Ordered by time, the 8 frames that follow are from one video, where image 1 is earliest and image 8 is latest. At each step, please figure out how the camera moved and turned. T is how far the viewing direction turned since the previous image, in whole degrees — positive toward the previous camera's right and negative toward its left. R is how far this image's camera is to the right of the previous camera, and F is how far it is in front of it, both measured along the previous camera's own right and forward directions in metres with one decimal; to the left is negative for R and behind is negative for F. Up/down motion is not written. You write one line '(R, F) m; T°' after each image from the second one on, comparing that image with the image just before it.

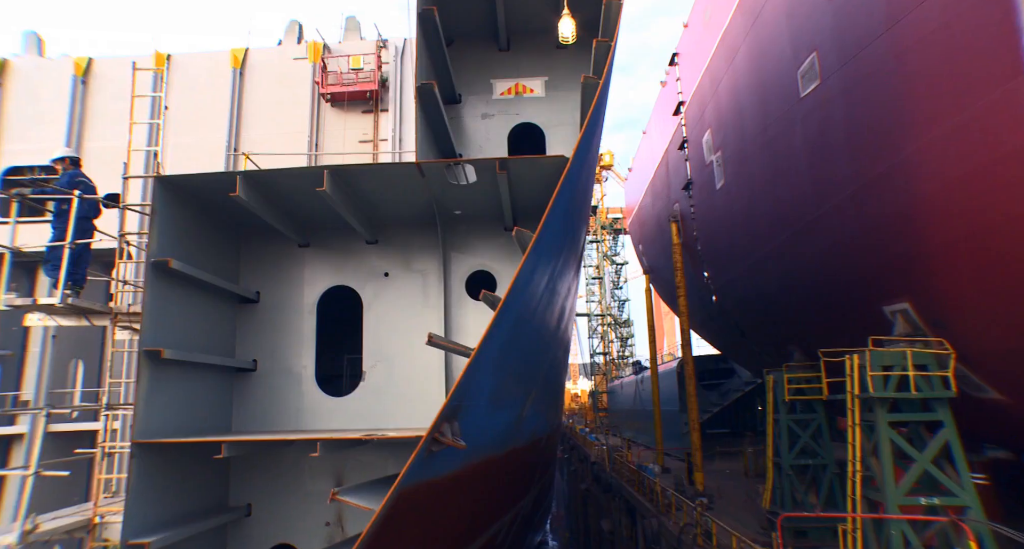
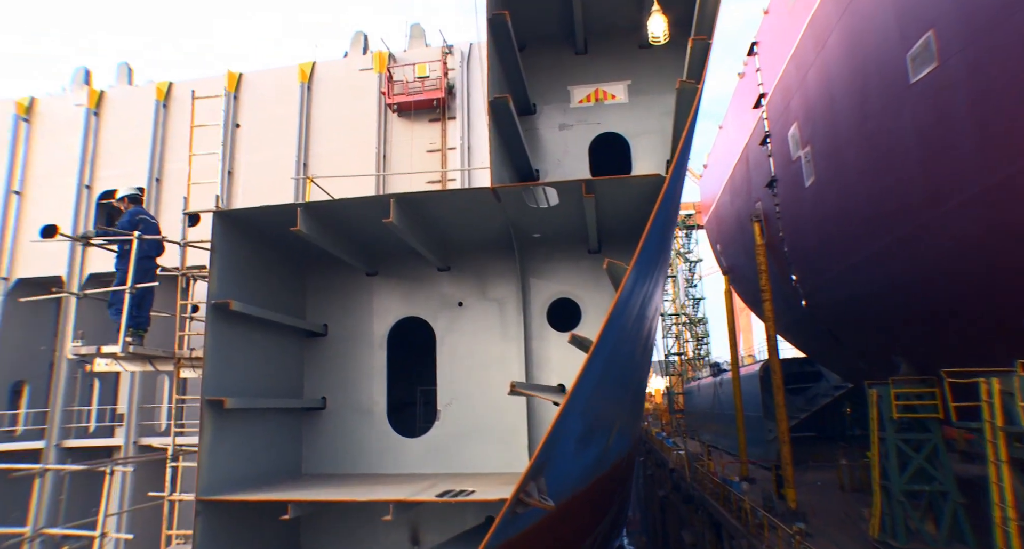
(-0.1, +0.5) m; -7°
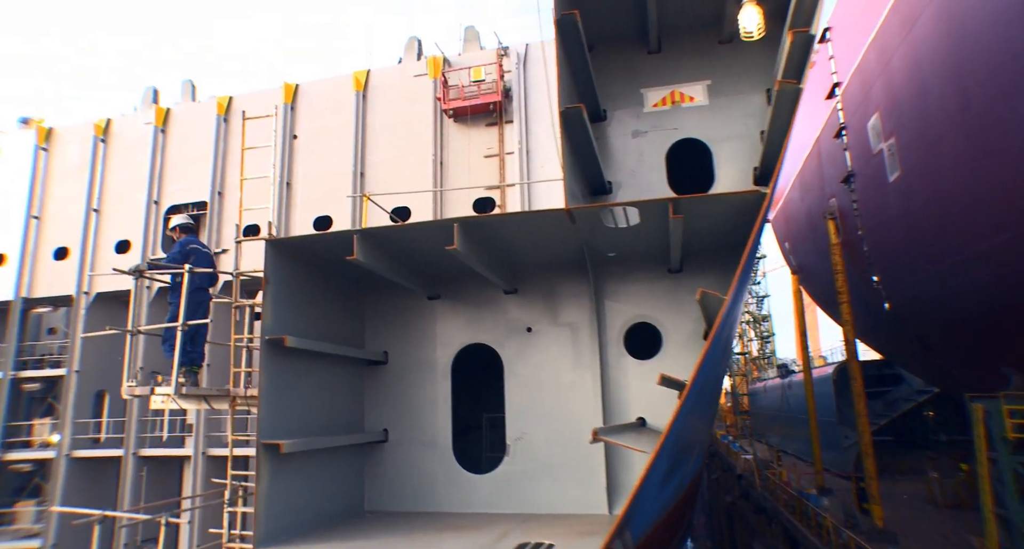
(-0.1, +0.4) m; -5°
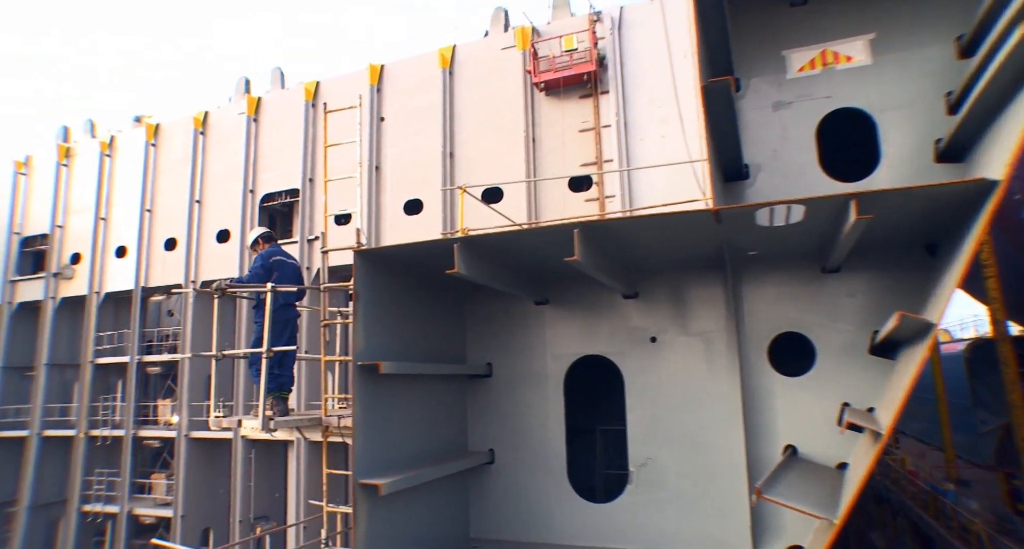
(-0.2, +0.6) m; -8°
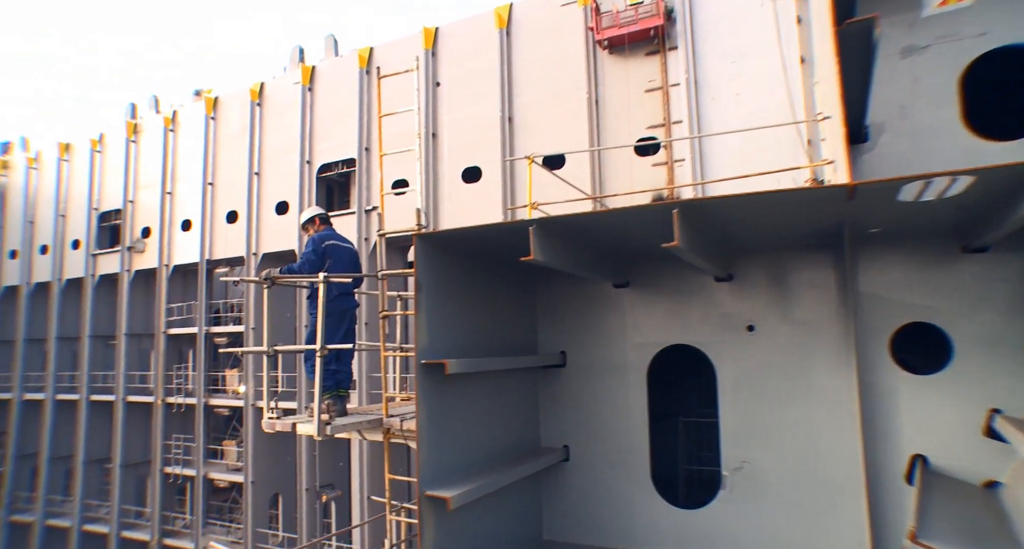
(-0.1, +0.4) m; -5°
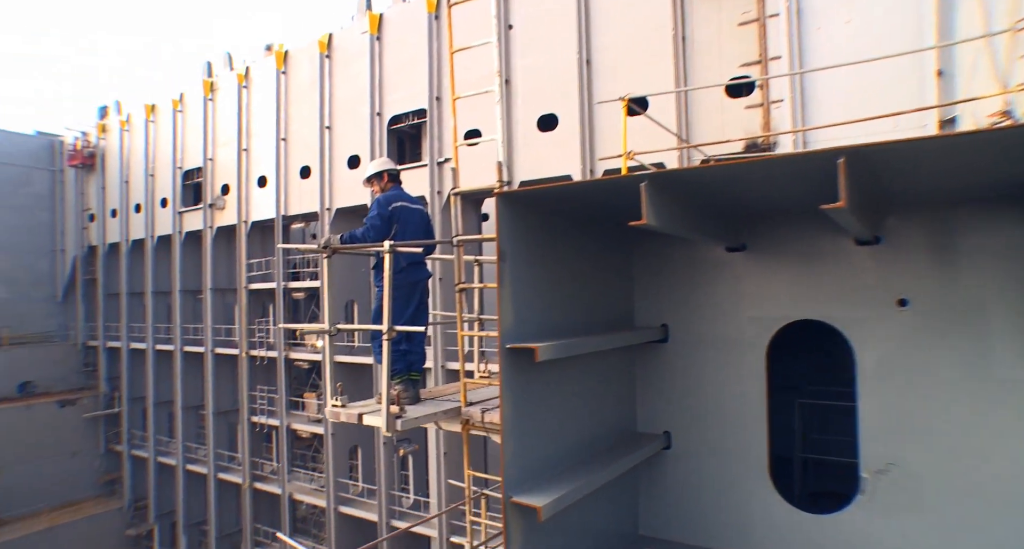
(-0.1, +0.5) m; -7°
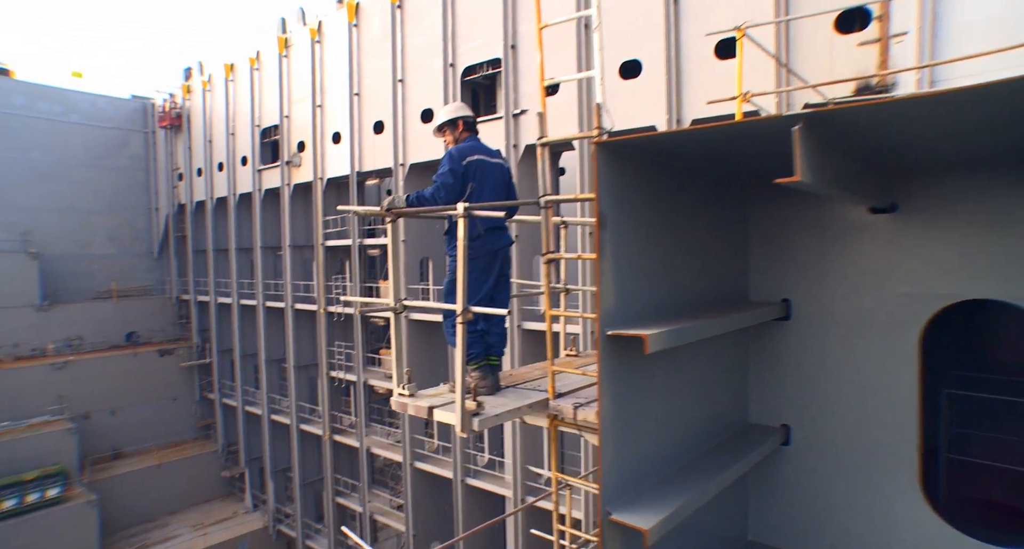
(-0.1, +0.4) m; -7°
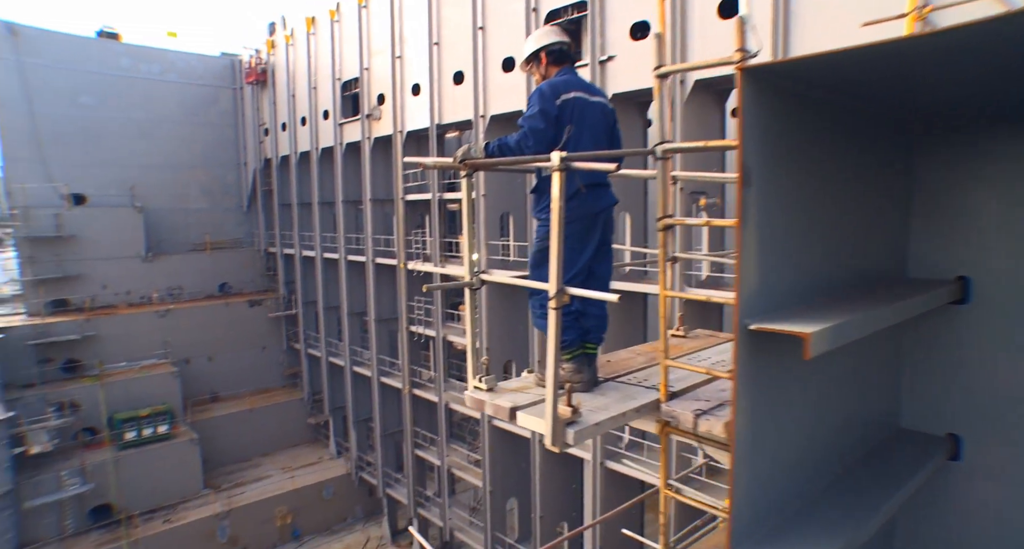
(-0.1, +0.4) m; -8°
